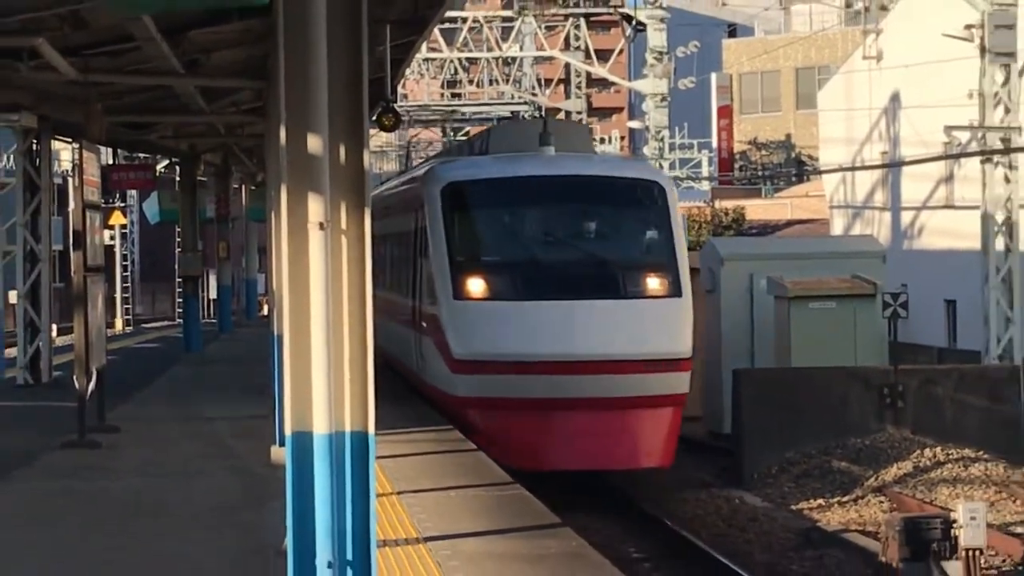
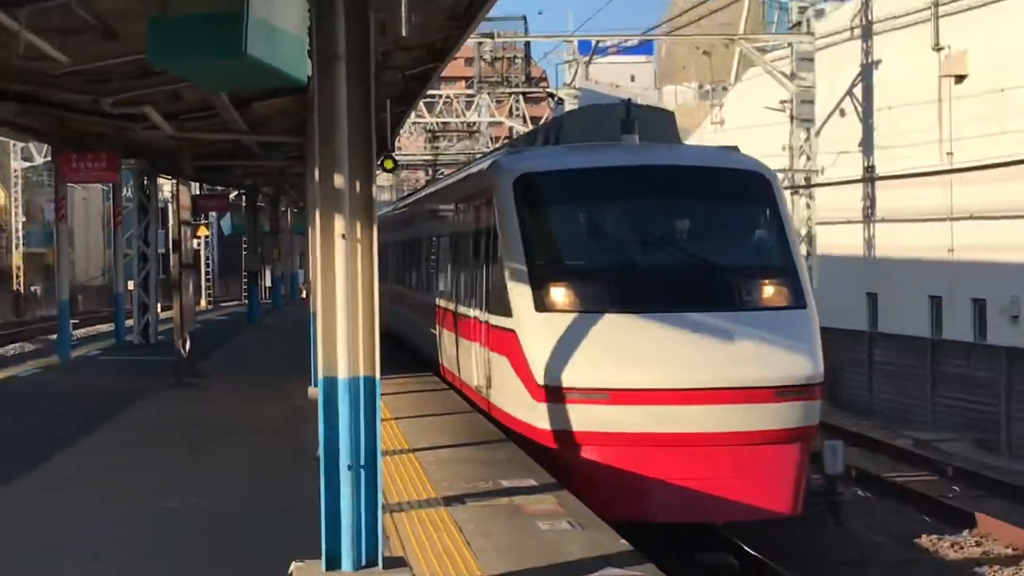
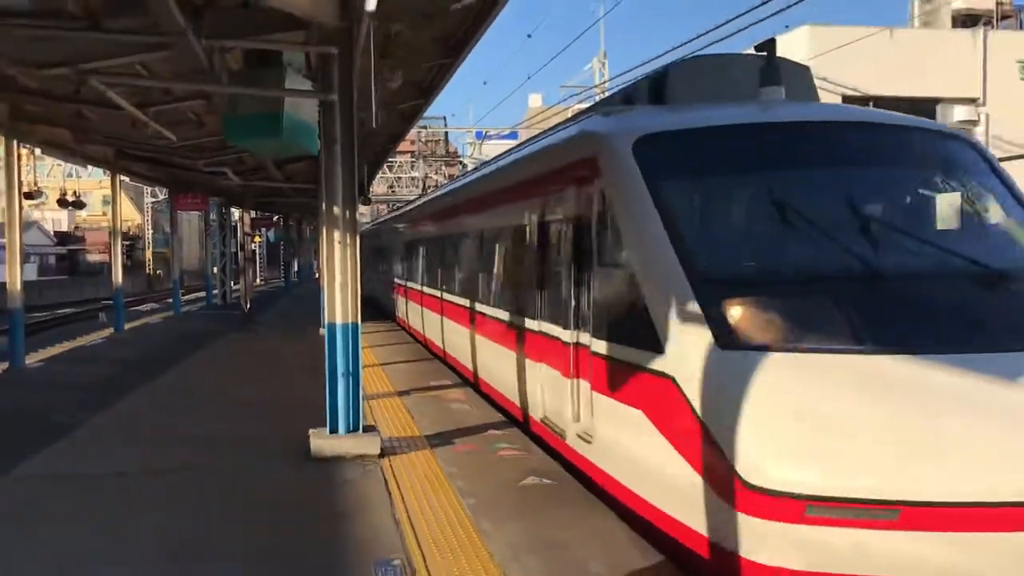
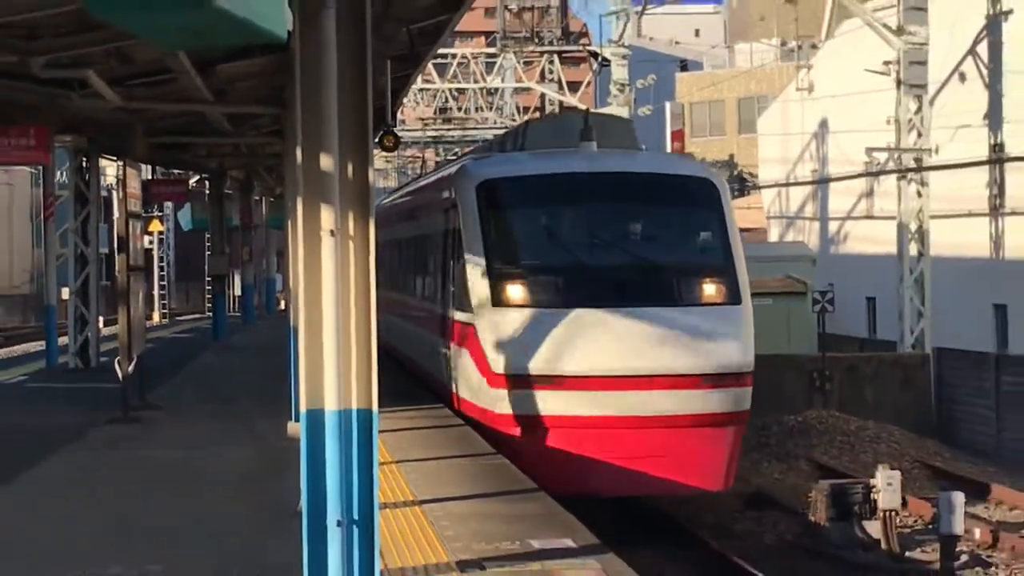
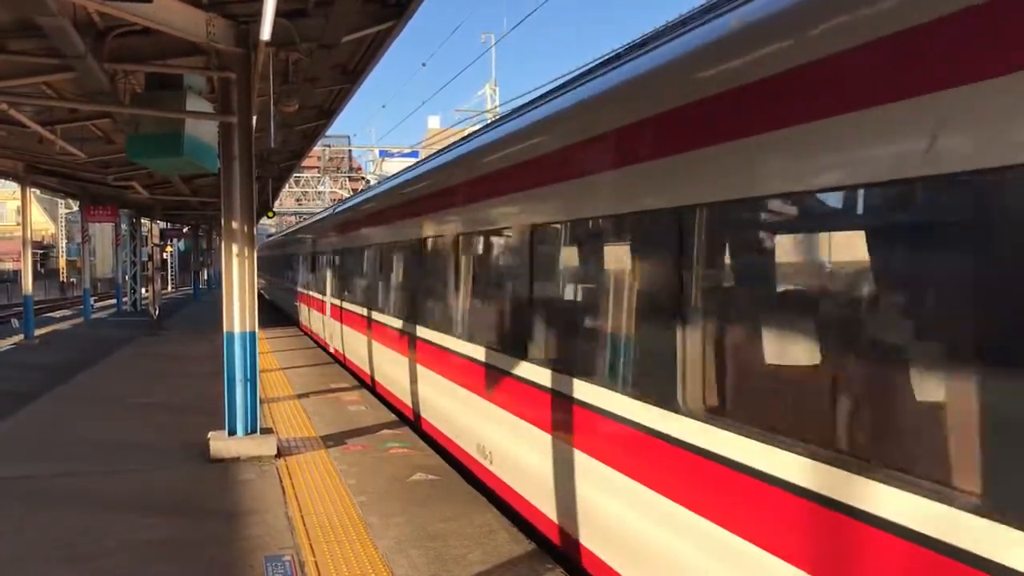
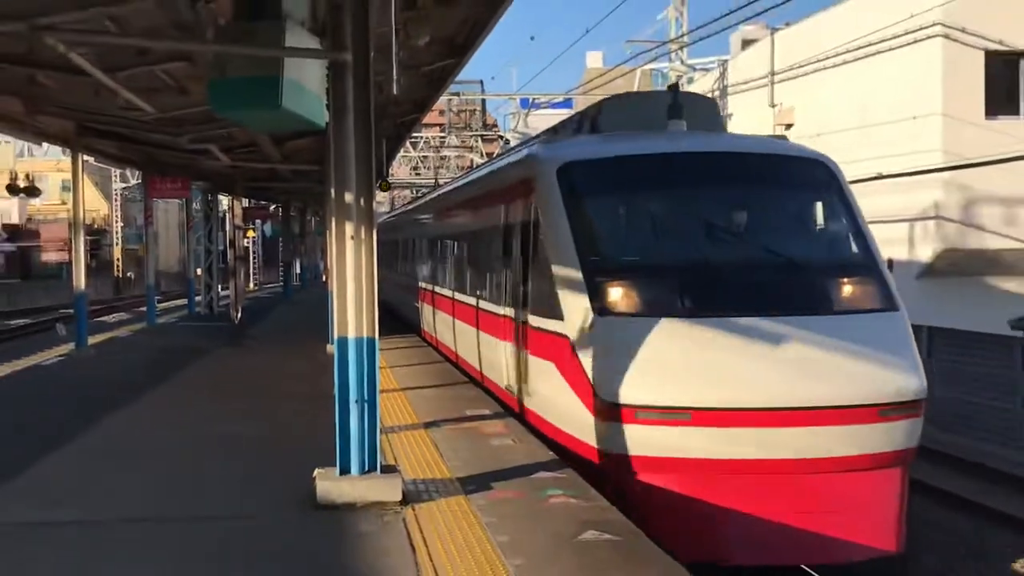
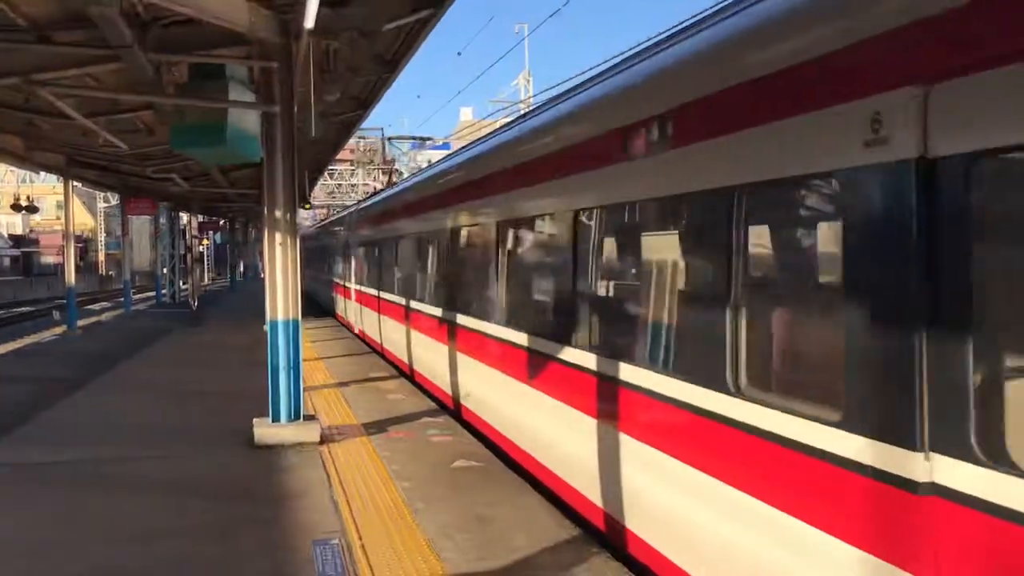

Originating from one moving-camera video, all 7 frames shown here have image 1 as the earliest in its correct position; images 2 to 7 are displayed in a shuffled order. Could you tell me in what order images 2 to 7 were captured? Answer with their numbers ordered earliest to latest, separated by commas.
4, 2, 6, 3, 7, 5
